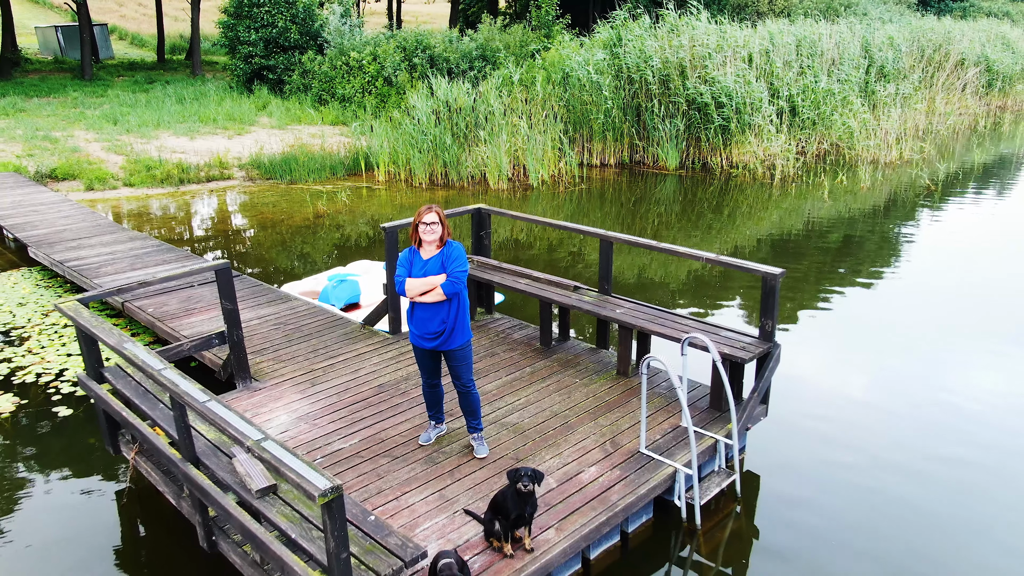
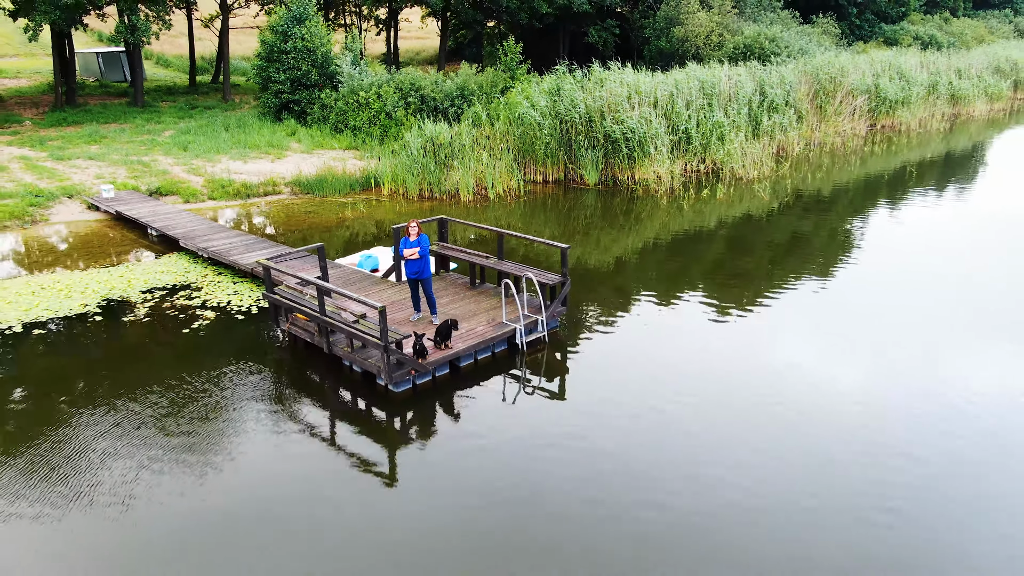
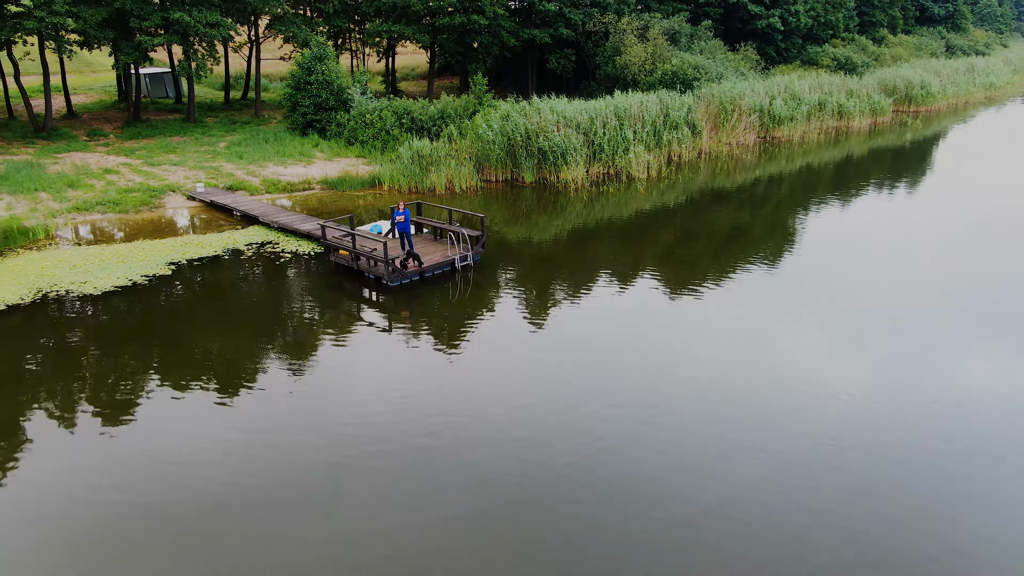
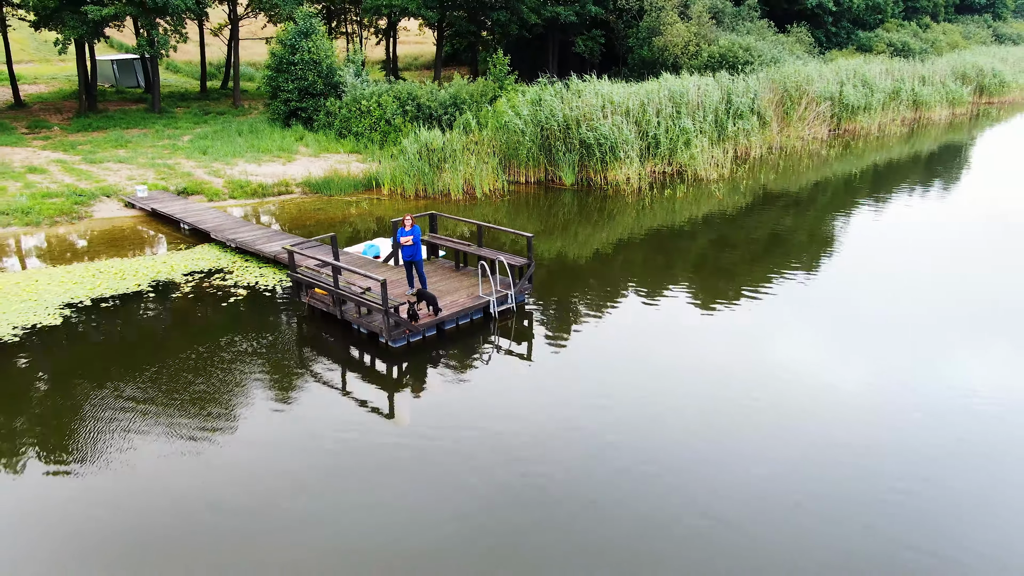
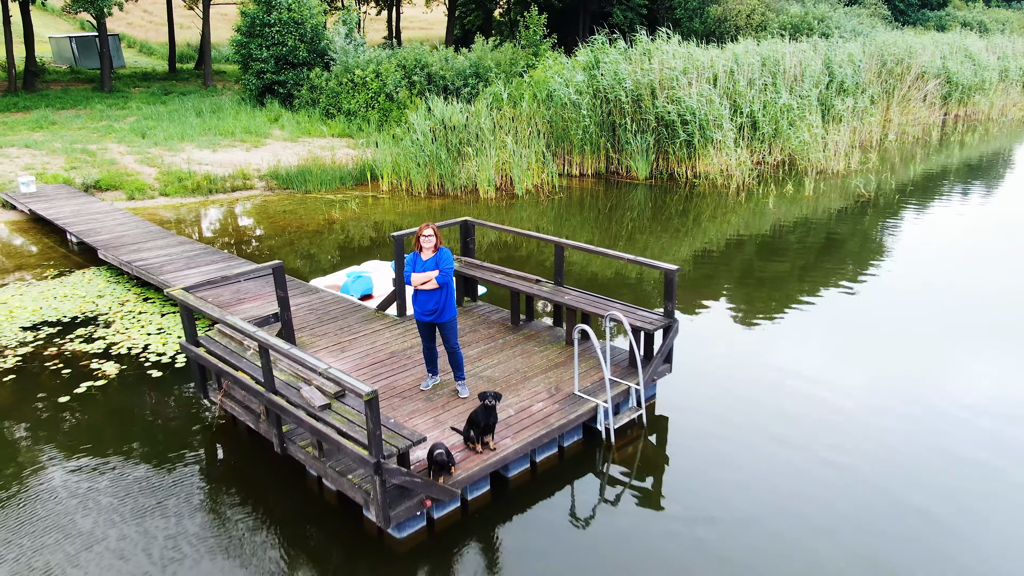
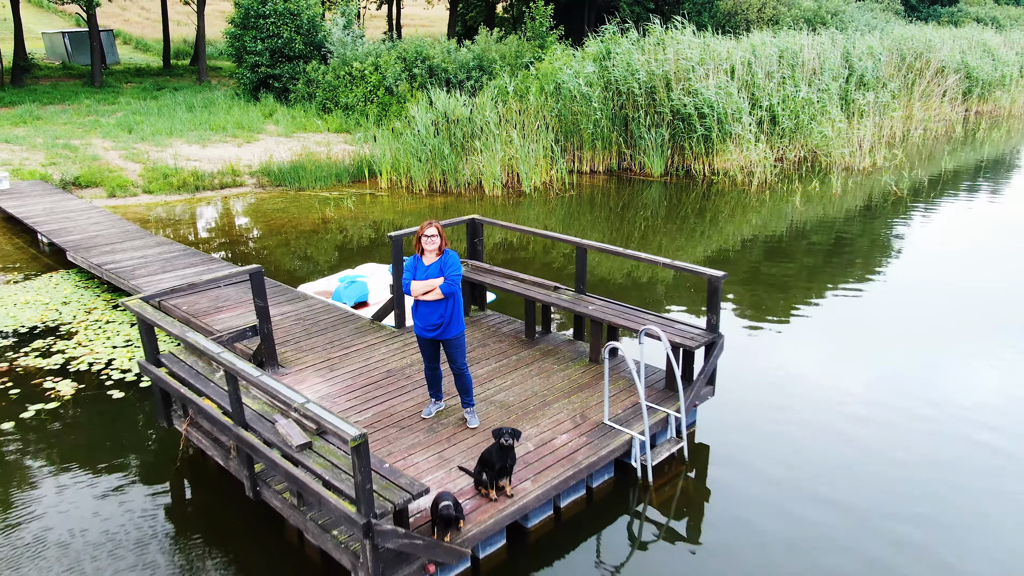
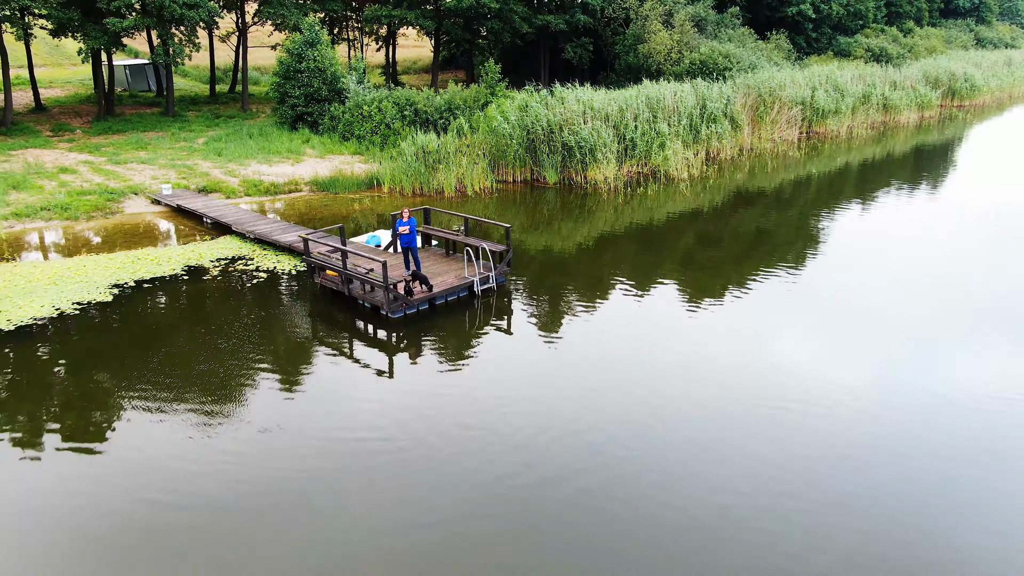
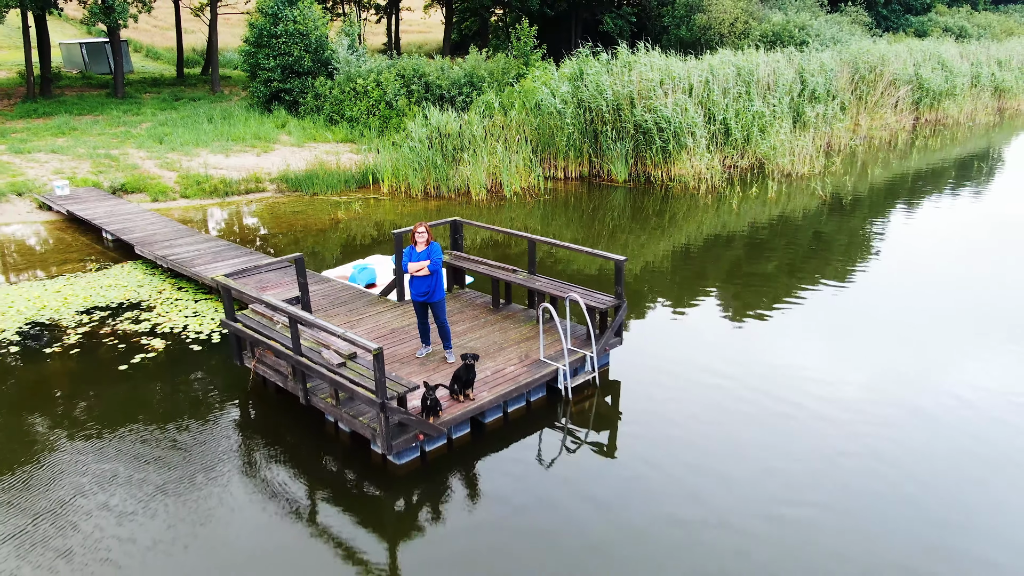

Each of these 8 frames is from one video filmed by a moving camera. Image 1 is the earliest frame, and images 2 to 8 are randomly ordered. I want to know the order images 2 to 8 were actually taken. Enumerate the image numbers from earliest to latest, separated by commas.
6, 5, 8, 2, 4, 7, 3
